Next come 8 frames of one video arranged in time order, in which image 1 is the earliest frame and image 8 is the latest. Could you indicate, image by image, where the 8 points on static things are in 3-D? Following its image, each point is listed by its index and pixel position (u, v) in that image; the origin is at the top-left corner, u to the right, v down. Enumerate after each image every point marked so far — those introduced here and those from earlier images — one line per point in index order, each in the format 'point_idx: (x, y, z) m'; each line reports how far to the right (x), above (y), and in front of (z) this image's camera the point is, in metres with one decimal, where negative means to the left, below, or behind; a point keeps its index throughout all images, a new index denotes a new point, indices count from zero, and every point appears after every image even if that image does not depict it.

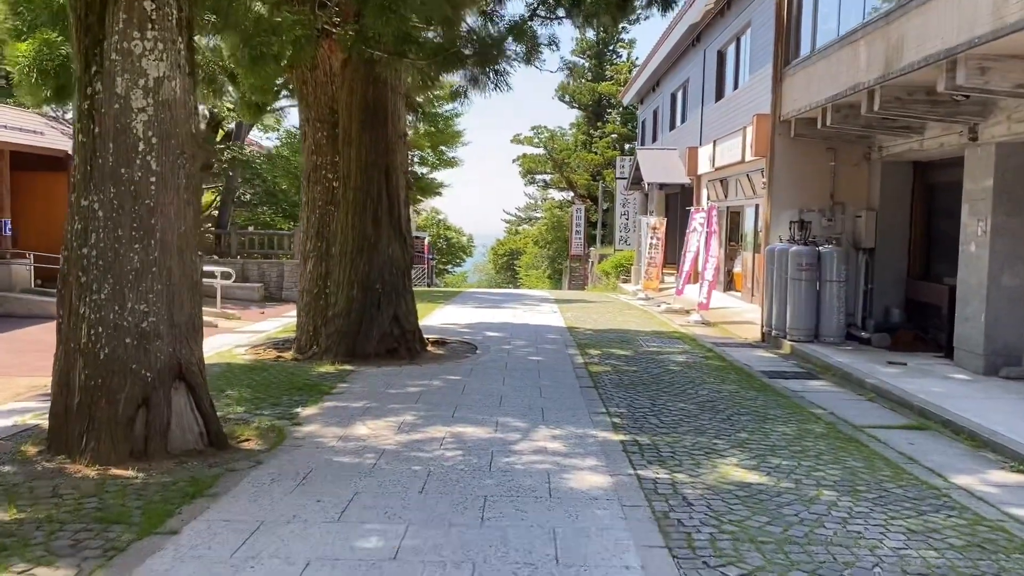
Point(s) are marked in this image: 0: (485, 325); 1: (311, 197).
0: (-0.4, -0.5, +12.2) m
1: (-2.1, +1.0, +9.1) m
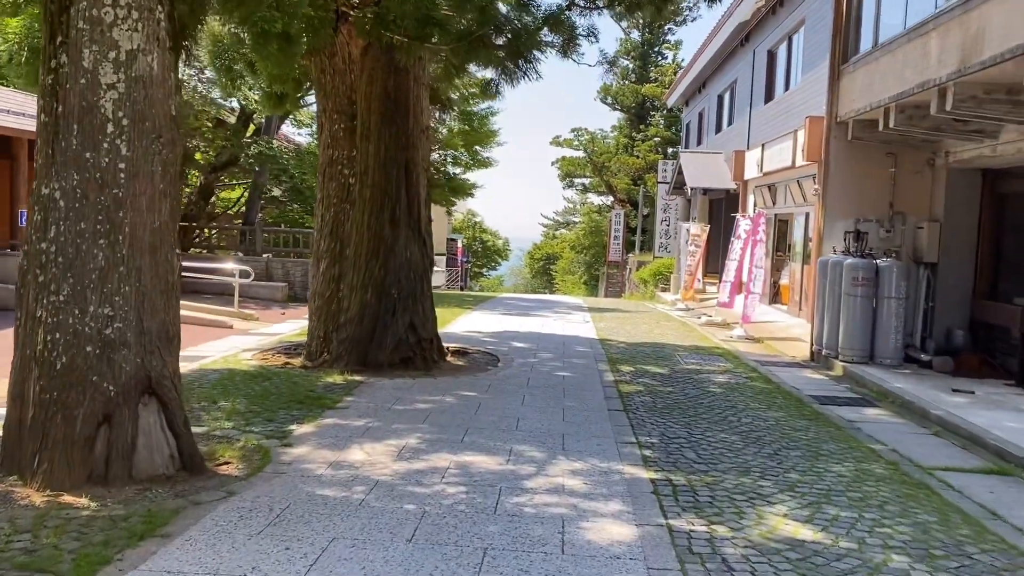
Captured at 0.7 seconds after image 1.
0: (0.0, -0.6, +11.6) m
1: (-1.8, +0.9, +8.5) m
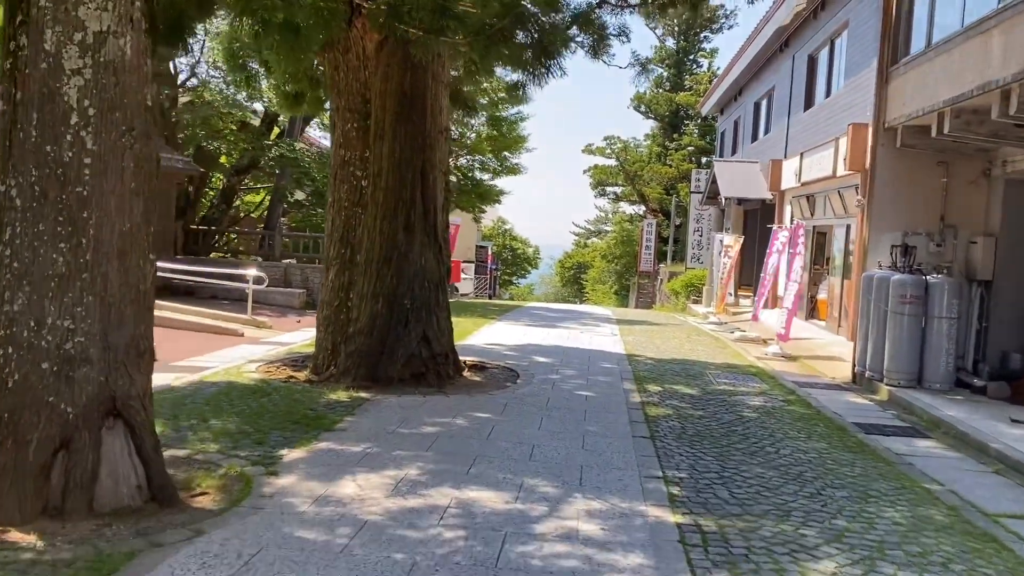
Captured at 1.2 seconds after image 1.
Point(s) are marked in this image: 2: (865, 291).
0: (+0.3, -0.8, +11.0) m
1: (-1.6, +0.9, +8.1) m
2: (+4.0, 0.0, +9.6) m
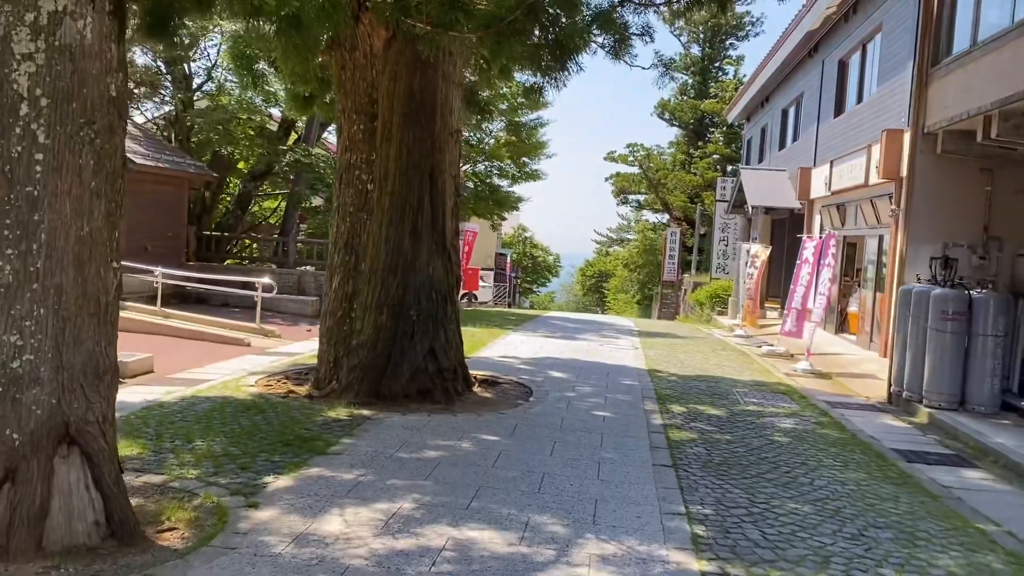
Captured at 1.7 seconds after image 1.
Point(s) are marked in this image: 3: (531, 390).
0: (+0.5, -0.9, +10.5) m
1: (-1.5, +0.8, +7.7) m
2: (+4.1, -0.2, +9.0) m
3: (+0.2, -1.0, +8.4) m
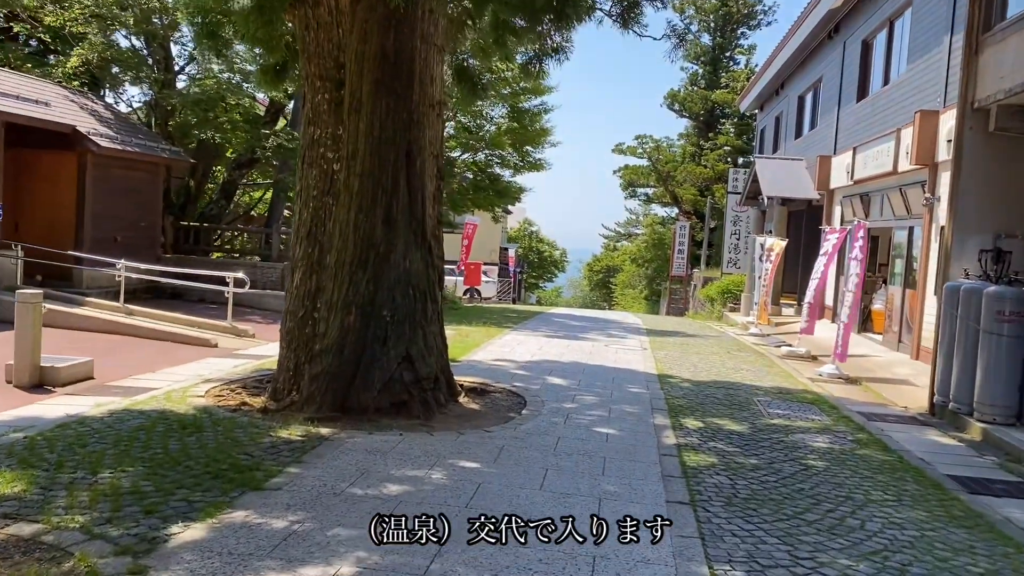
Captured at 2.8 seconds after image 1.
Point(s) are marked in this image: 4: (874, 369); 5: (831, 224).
0: (+0.4, -0.8, +9.5) m
1: (-1.6, +0.8, +6.6) m
2: (+4.0, -0.2, +7.9) m
3: (+0.1, -0.9, +7.4) m
4: (+4.6, -1.0, +11.0) m
5: (+6.6, +1.3, +17.7) m
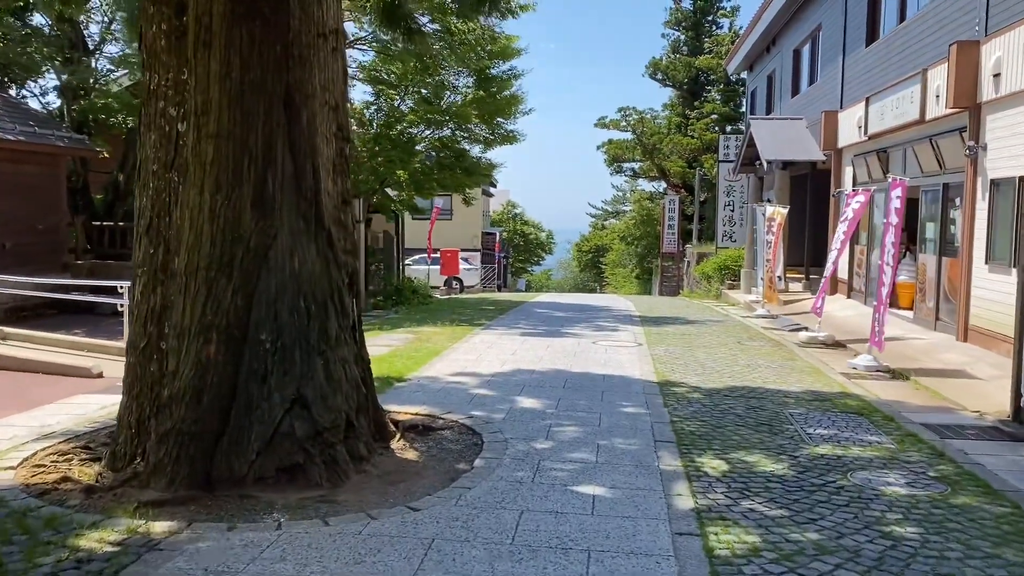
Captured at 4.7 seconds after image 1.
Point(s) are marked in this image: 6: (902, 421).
0: (+0.1, -0.8, +7.5) m
1: (-2.0, +0.7, +4.6) m
2: (+3.7, +0.1, +6.0) m
3: (-0.2, -0.9, +5.4) m
4: (+4.3, -0.7, +9.1) m
5: (+6.0, +1.8, +15.8) m
6: (+2.9, -1.0, +6.3) m
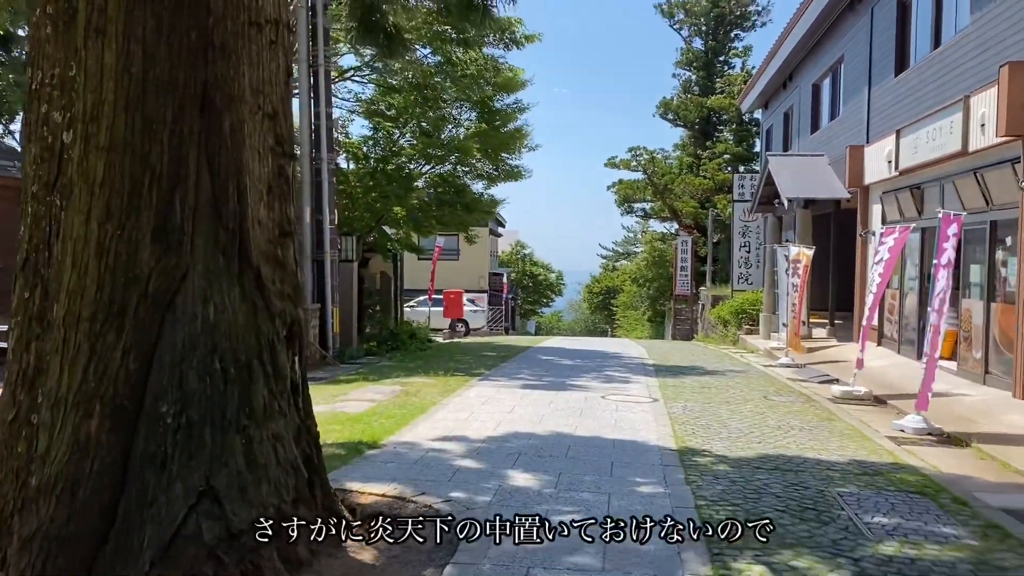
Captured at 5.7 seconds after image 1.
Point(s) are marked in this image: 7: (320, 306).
0: (+0.1, -1.2, +6.4) m
1: (-2.0, +0.5, +3.6) m
2: (+3.6, -0.3, +4.9) m
3: (-0.3, -1.2, +4.4) m
4: (+4.3, -1.2, +8.0) m
5: (+6.1, +1.1, +14.7) m
6: (+2.8, -1.3, +5.2) m
7: (-2.8, -0.3, +12.7) m
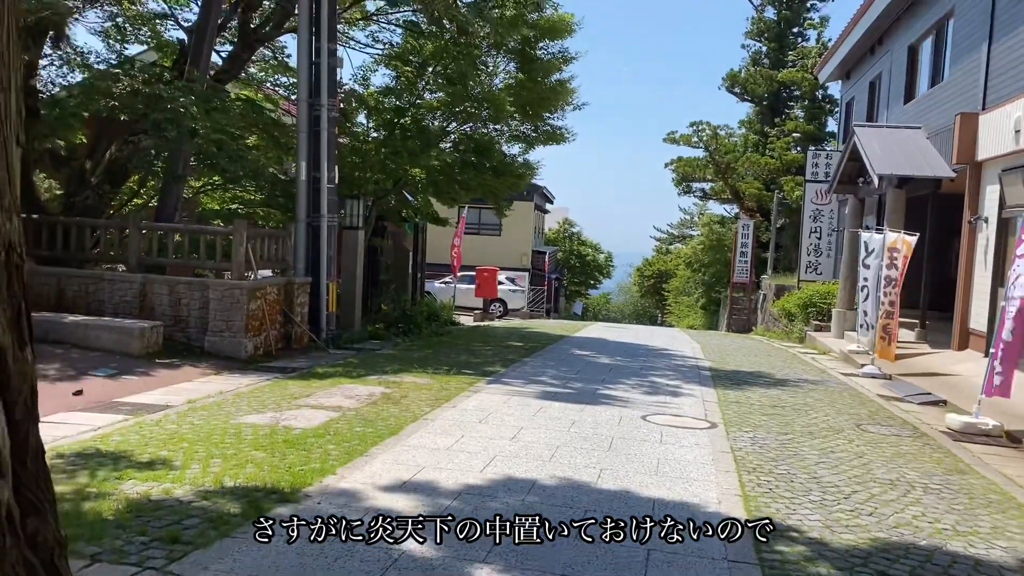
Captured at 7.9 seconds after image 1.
0: (0.0, -1.1, +4.3) m
1: (-2.2, +0.6, +1.6) m
2: (+3.5, -0.4, +2.6) m
3: (-0.5, -1.2, +2.3) m
4: (+4.3, -1.2, +5.6) m
5: (+6.6, +1.1, +12.2) m
6: (+2.6, -1.4, +2.9) m
7: (-2.5, +0.1, +10.7) m
